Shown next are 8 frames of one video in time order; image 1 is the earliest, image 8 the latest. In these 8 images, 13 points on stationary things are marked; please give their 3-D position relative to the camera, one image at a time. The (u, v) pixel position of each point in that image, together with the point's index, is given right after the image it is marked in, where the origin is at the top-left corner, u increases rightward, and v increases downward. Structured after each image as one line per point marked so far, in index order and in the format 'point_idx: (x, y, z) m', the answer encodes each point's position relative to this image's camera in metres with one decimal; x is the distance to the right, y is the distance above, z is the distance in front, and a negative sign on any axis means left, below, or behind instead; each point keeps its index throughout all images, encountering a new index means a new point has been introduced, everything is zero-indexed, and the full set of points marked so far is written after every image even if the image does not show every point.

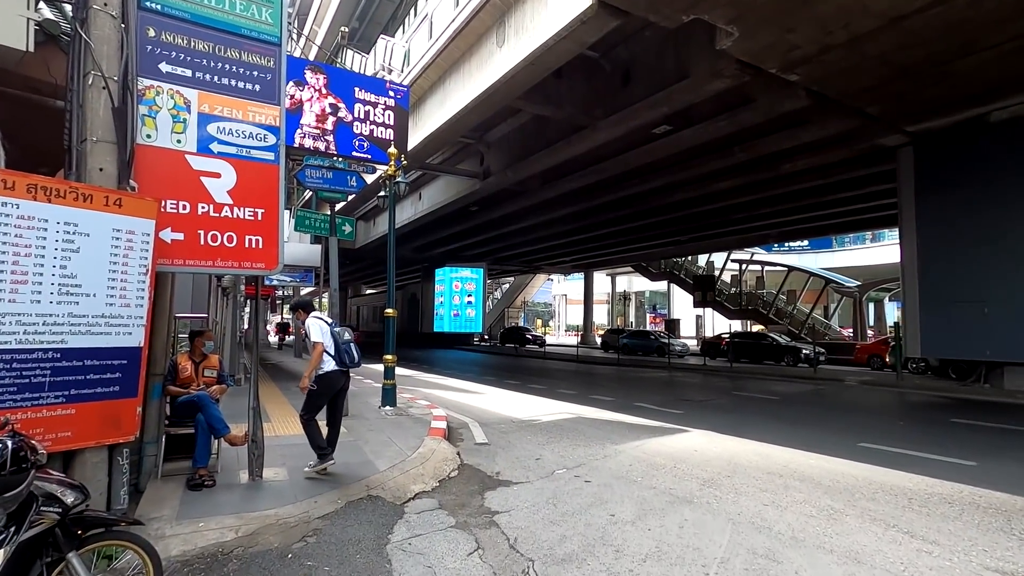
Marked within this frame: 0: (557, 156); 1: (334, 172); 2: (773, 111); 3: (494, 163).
0: (+1.3, +3.9, +15.8) m
1: (-2.9, +1.9, +8.5) m
2: (+6.0, +4.0, +12.2) m
3: (-0.6, +4.3, +18.3) m
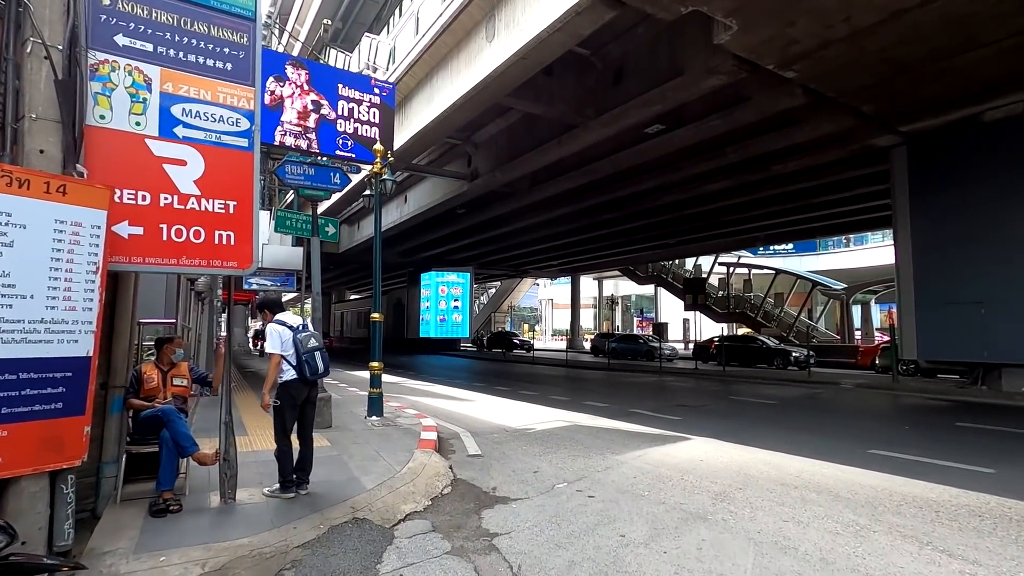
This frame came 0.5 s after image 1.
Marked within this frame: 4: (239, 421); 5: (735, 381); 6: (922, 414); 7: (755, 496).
0: (+1.0, +3.8, +15.4) m
1: (-3.0, +1.8, +8.1) m
2: (+5.7, +4.0, +12.0) m
3: (-1.0, +4.1, +17.9) m
4: (-4.2, -2.1, +8.3) m
5: (+7.0, -2.9, +16.7) m
6: (+8.3, -2.6, +10.8) m
7: (+2.5, -2.1, +5.4) m
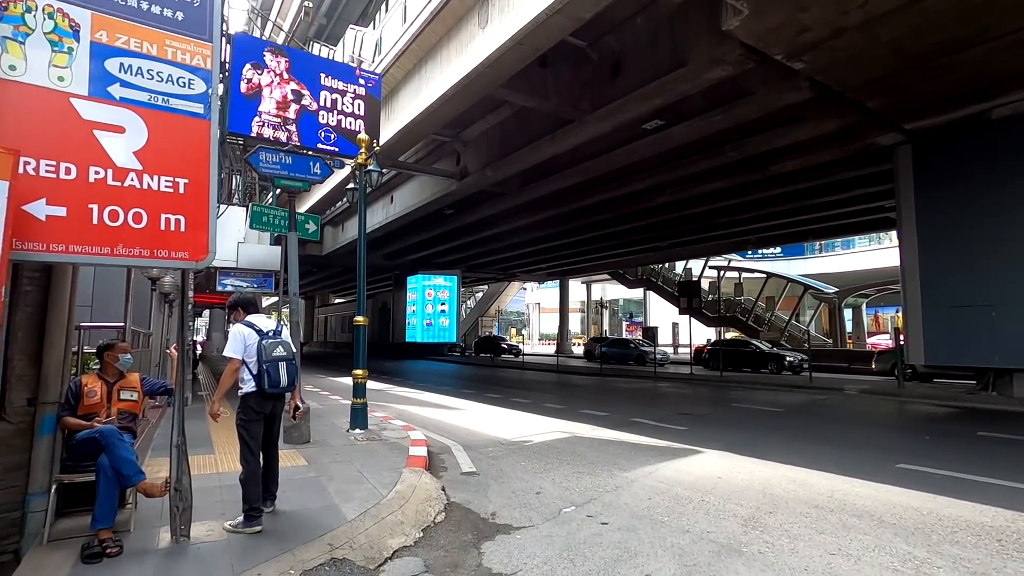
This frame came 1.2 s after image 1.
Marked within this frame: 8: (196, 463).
0: (+0.7, +3.7, +14.8) m
1: (-3.0, +1.8, +7.3) m
2: (+5.6, +3.9, +11.5) m
3: (-1.3, +4.1, +17.2) m
4: (-4.3, -2.1, +7.5) m
5: (+6.7, -3.0, +16.2) m
6: (+8.2, -2.6, +10.3) m
7: (+2.5, -2.1, +4.8) m
8: (-3.5, -1.9, +6.0) m
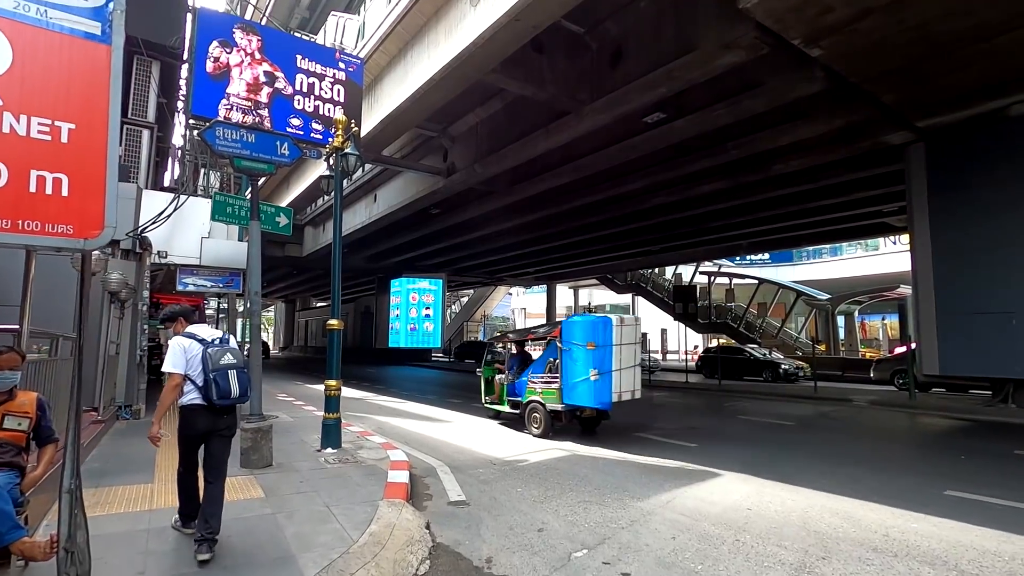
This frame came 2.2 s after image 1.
0: (+0.5, +3.6, +14.0) m
1: (-3.0, +1.8, +6.4) m
2: (+5.5, +3.9, +10.8) m
3: (-1.6, +4.0, +16.3) m
4: (-4.4, -2.0, +6.5) m
5: (+6.4, -3.1, +15.4) m
6: (+8.0, -2.7, +9.6) m
7: (+2.5, -2.1, +4.0) m
8: (-3.6, -1.9, +5.0) m
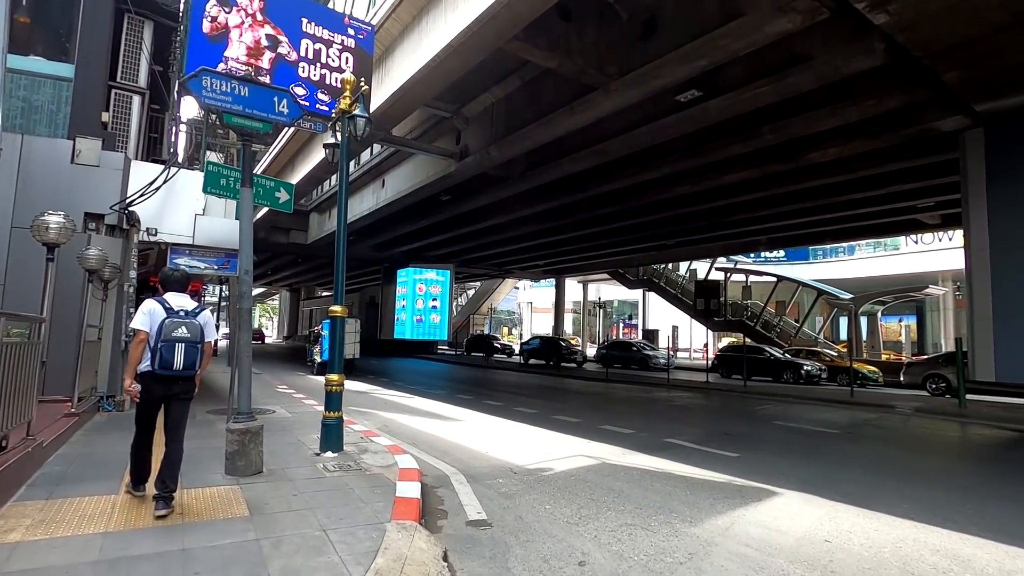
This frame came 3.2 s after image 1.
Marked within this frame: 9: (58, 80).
0: (+1.0, +3.9, +13.0) m
1: (-2.7, +2.1, +5.5) m
2: (+5.9, +3.9, +9.8) m
3: (-1.1, +4.3, +15.4) m
4: (-4.1, -1.8, +5.6) m
5: (+6.7, -3.0, +14.5) m
6: (+8.3, -2.7, +8.7) m
7: (+2.8, -2.0, +3.1) m
8: (-3.3, -1.7, +4.2) m
9: (-7.4, +3.4, +8.7) m
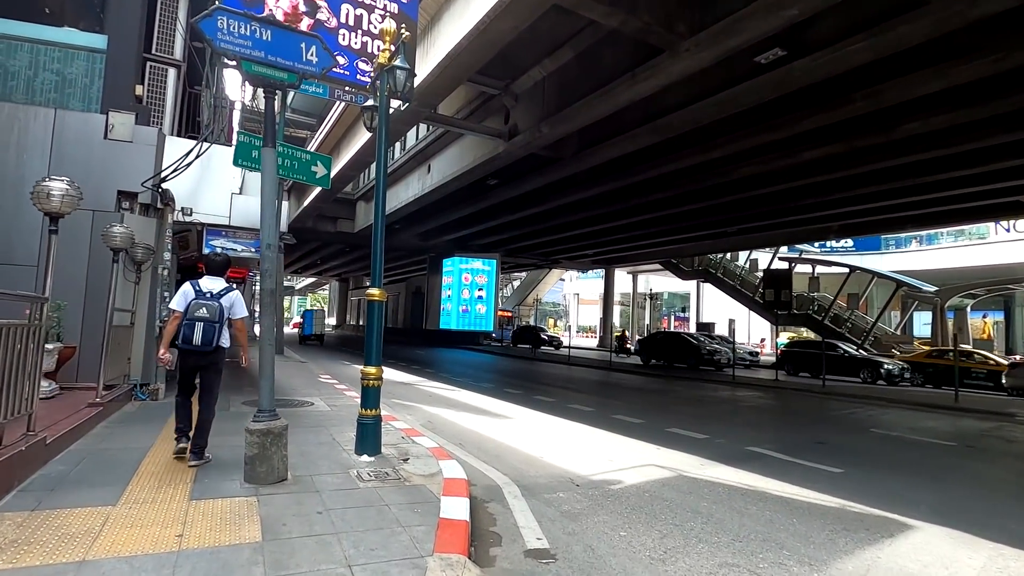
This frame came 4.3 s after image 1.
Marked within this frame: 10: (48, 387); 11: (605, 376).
0: (+2.2, +4.2, +11.9) m
1: (-2.1, +2.3, +4.7) m
2: (+6.8, +4.2, +8.3) m
3: (+0.3, +4.6, +14.4) m
4: (-3.5, -1.6, +5.0) m
5: (+8.0, -2.7, +13.0) m
6: (+9.1, -2.5, +7.1) m
7: (+3.1, -1.9, +1.9) m
8: (-2.8, -1.5, +3.5) m
9: (-6.5, +3.7, +8.3) m
10: (-5.9, -1.3, +6.7) m
11: (+3.5, -3.2, +19.7) m
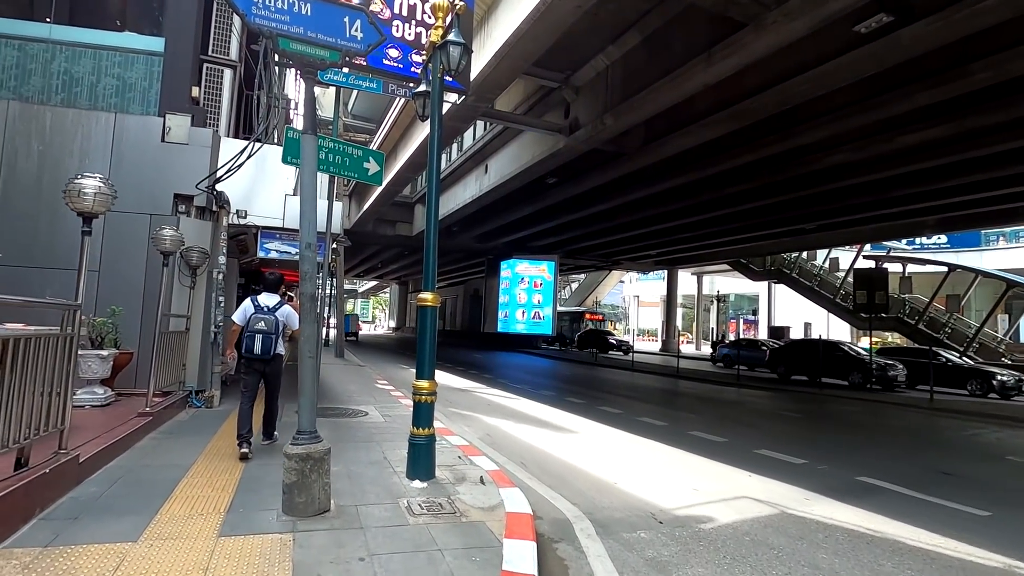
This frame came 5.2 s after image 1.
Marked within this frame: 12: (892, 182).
0: (+3.5, +4.1, +10.9) m
1: (-1.5, +2.2, +4.2) m
2: (+7.7, +4.1, +6.8) m
3: (+1.9, +4.5, +13.6) m
4: (-2.9, -1.6, +4.6) m
5: (+9.4, -2.8, +11.3) m
6: (+9.9, -2.5, +5.3) m
7: (+3.4, -1.9, +0.9) m
8: (-2.4, -1.5, +3.1) m
9: (-5.6, +3.6, +8.2) m
10: (-5.1, -1.3, +6.6) m
11: (+5.6, -3.3, +18.5) m
12: (+11.9, +3.3, +16.6) m
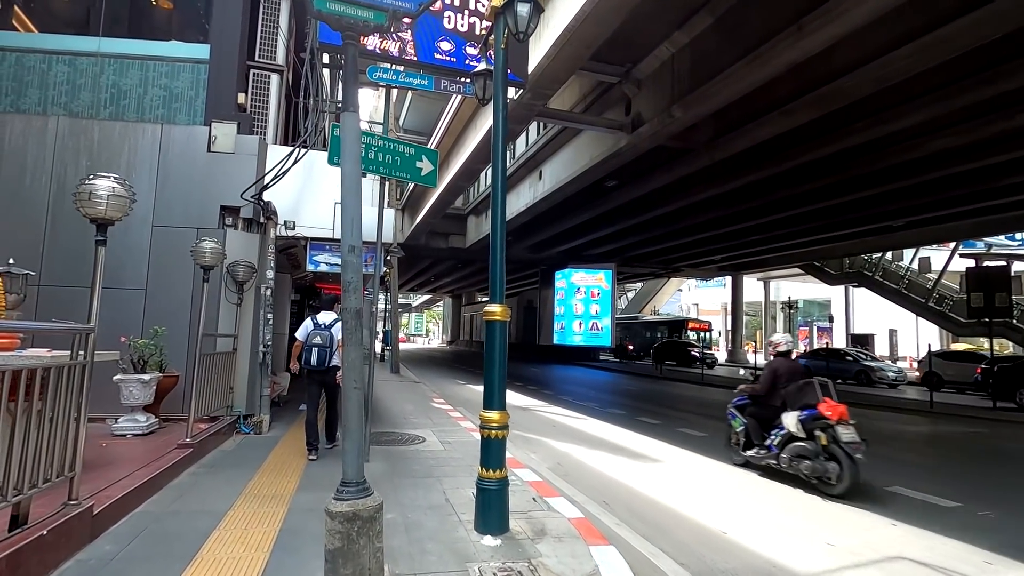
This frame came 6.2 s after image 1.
0: (+4.6, +4.0, +9.7) m
1: (-1.0, +2.1, +3.4) m
2: (+8.4, +4.2, +5.2) m
3: (+3.3, +4.3, +12.6) m
4: (-2.2, -1.8, +4.0) m
5: (+10.7, -2.7, +9.4) m
6: (+10.6, -2.3, +3.4) m
7: (+3.6, -1.8, -0.4) m
8: (-1.9, -1.6, +2.3) m
9: (-4.7, +3.3, +7.9) m
10: (-4.2, -1.5, +6.1) m
11: (+7.6, -3.5, +16.9) m
12: (+13.6, +3.3, +14.5) m
